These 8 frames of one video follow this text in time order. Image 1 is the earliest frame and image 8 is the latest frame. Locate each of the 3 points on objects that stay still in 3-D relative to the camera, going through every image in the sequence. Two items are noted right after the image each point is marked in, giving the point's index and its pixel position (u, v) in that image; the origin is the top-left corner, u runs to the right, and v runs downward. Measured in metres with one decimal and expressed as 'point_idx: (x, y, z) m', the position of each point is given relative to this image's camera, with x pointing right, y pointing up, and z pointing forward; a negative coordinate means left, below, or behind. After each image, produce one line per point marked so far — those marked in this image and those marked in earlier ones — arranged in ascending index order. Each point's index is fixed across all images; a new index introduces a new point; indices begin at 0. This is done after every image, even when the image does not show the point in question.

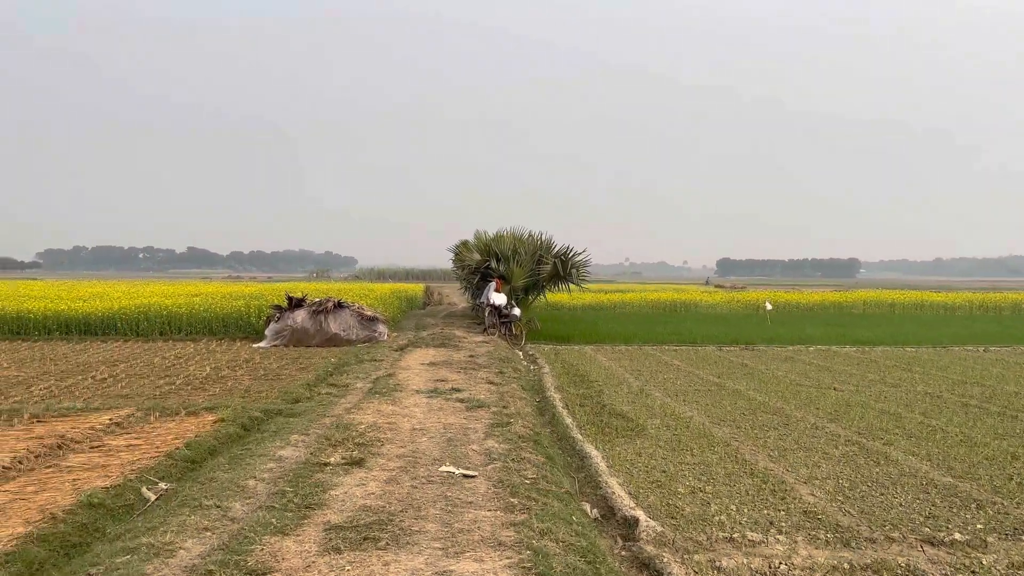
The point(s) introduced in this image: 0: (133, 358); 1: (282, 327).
0: (-6.0, -1.1, +12.6) m
1: (-4.2, -0.7, +14.4) m
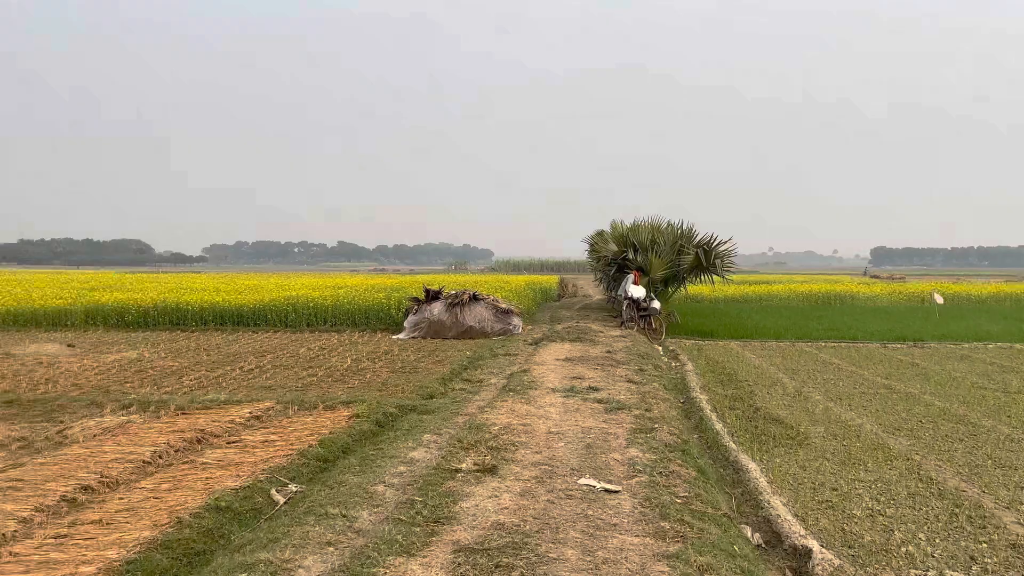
0: (-3.8, -1.0, +12.9) m
1: (-1.7, -0.6, +14.4) m
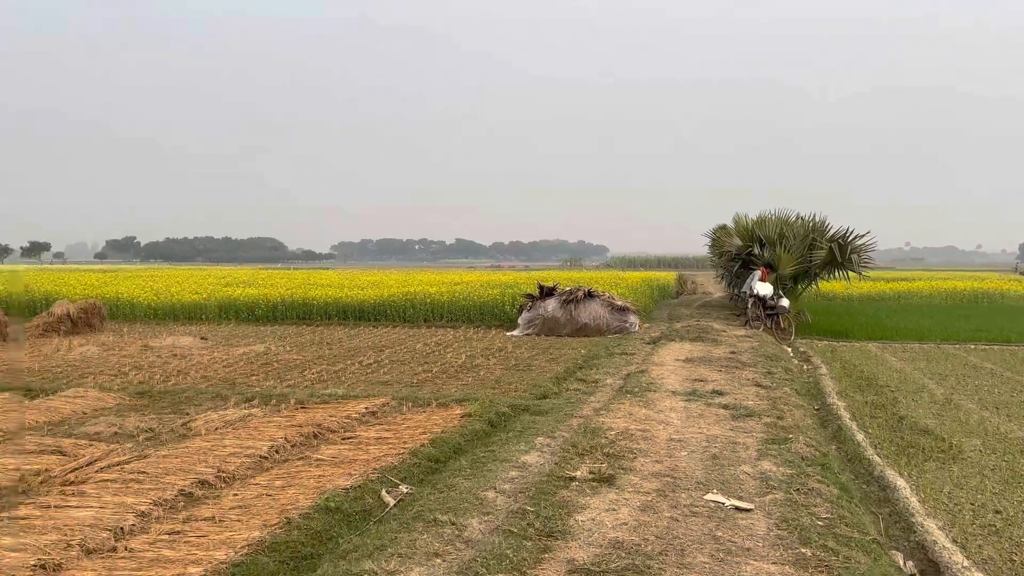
0: (-1.9, -0.9, +13.1) m
1: (+0.4, -0.5, +14.2) m
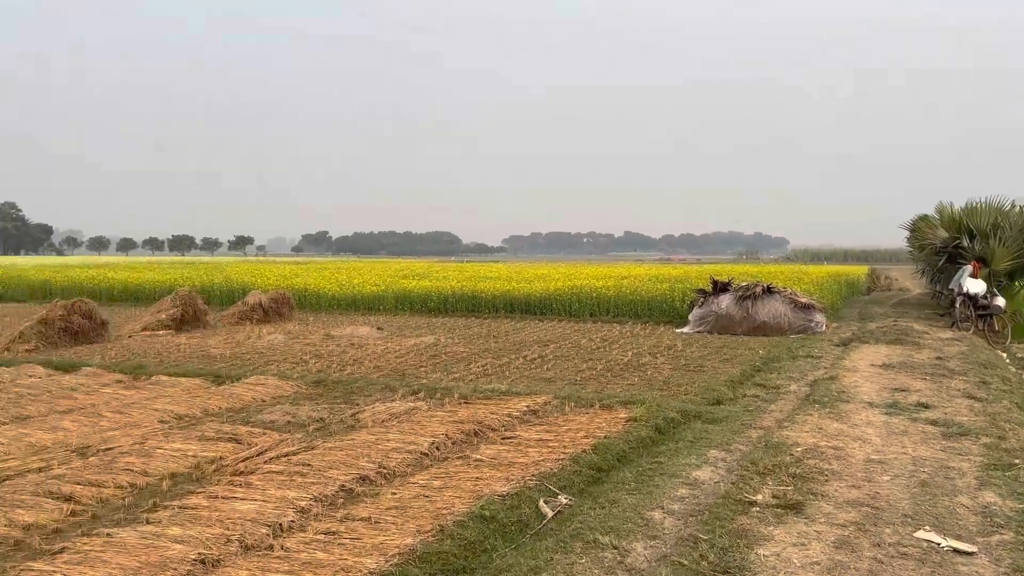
0: (+0.8, -0.8, +12.8) m
1: (+3.3, -0.4, +13.5) m
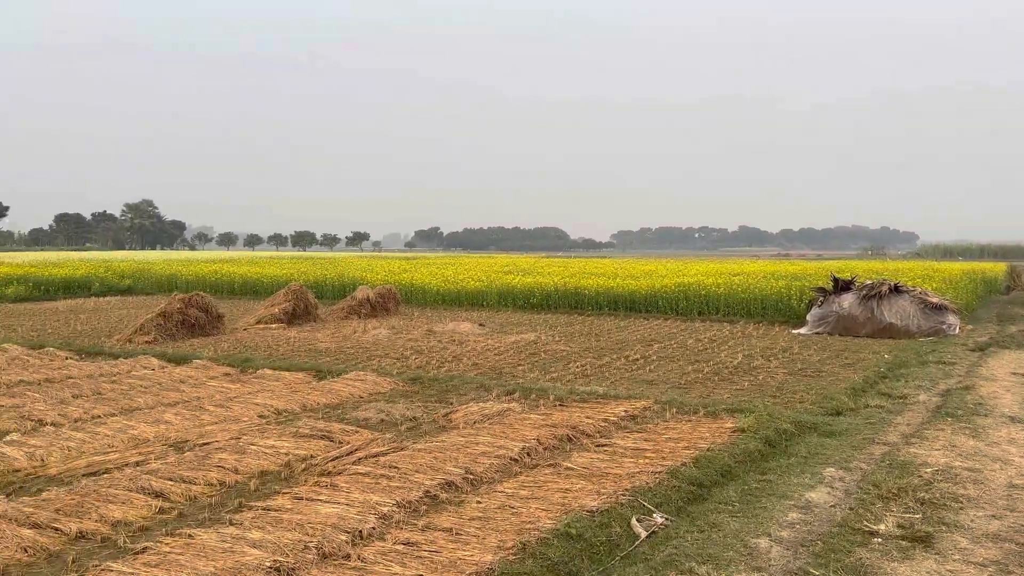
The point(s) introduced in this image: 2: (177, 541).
0: (+2.5, -0.8, +12.3) m
1: (+5.0, -0.4, +12.7) m
2: (-1.5, -1.1, +3.5) m
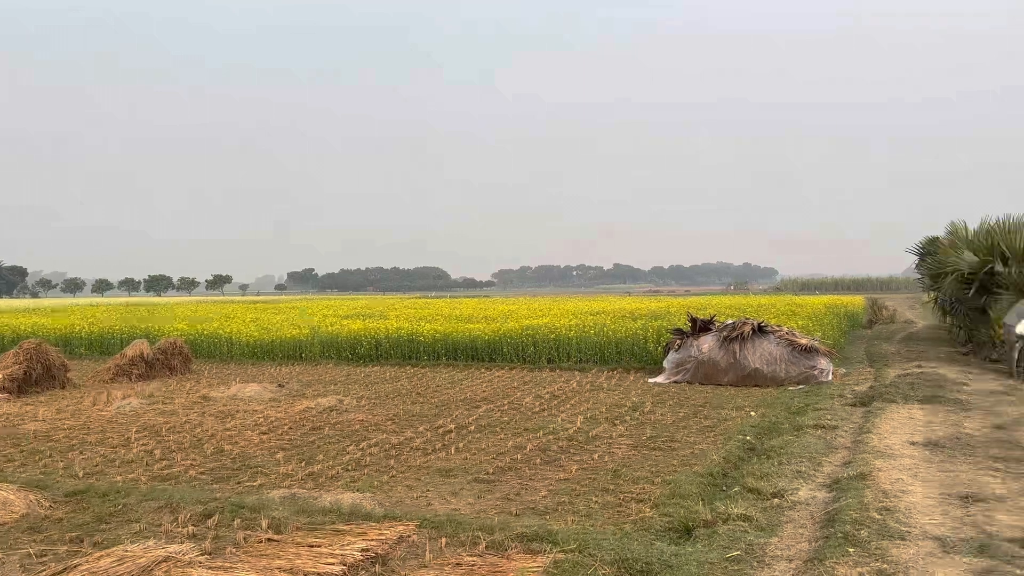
0: (-0.1, -1.4, +10.1) m
1: (+2.4, -1.0, +10.8) m
2: (-2.7, -1.3, +0.8) m
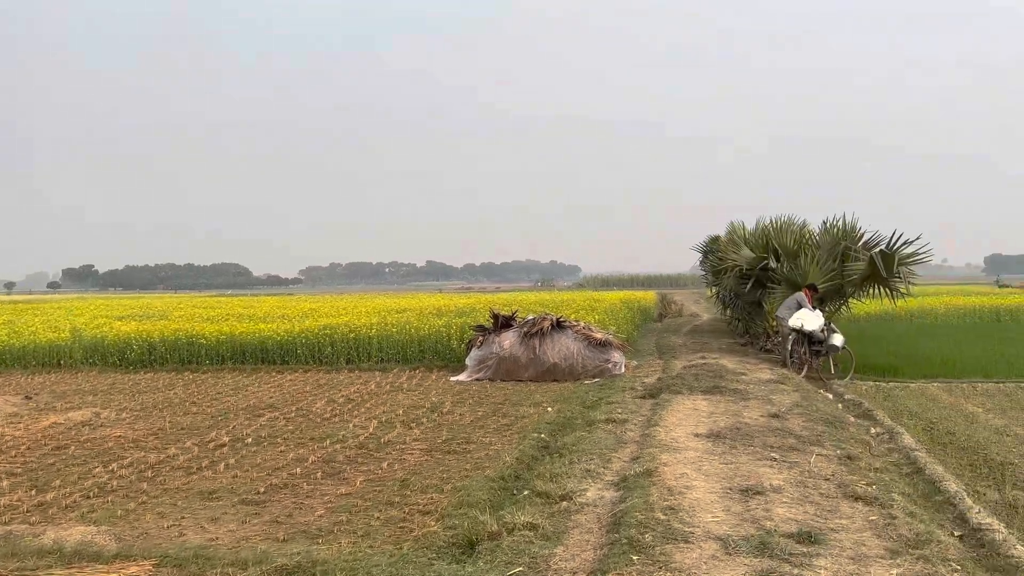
0: (-2.6, -1.4, +9.4) m
1: (-0.4, -0.9, +10.6) m
2: (-2.9, -1.3, -0.3) m
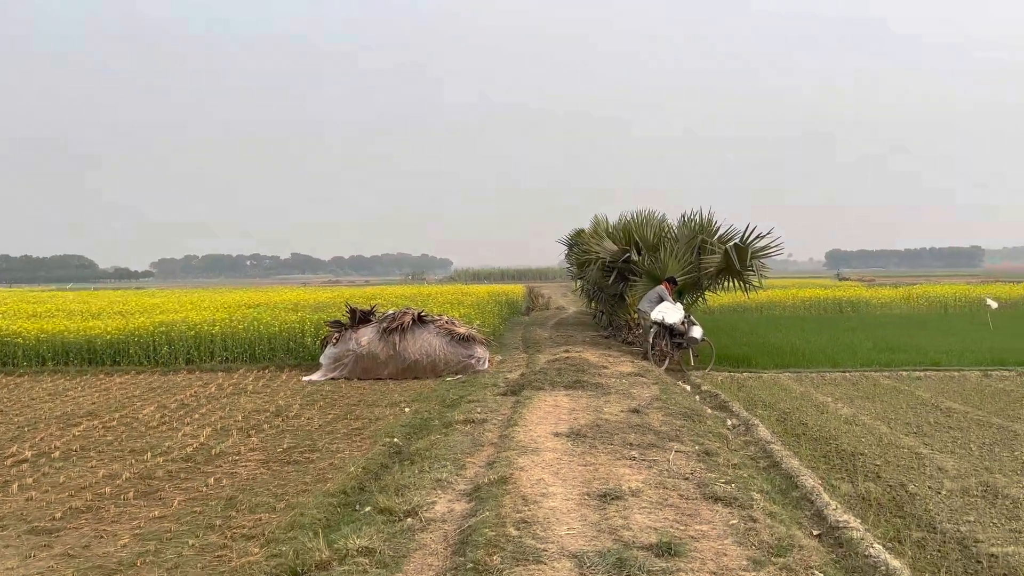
0: (-4.2, -1.3, +8.4) m
1: (-2.2, -0.8, +10.0) m
2: (-2.9, -1.3, -1.3) m
